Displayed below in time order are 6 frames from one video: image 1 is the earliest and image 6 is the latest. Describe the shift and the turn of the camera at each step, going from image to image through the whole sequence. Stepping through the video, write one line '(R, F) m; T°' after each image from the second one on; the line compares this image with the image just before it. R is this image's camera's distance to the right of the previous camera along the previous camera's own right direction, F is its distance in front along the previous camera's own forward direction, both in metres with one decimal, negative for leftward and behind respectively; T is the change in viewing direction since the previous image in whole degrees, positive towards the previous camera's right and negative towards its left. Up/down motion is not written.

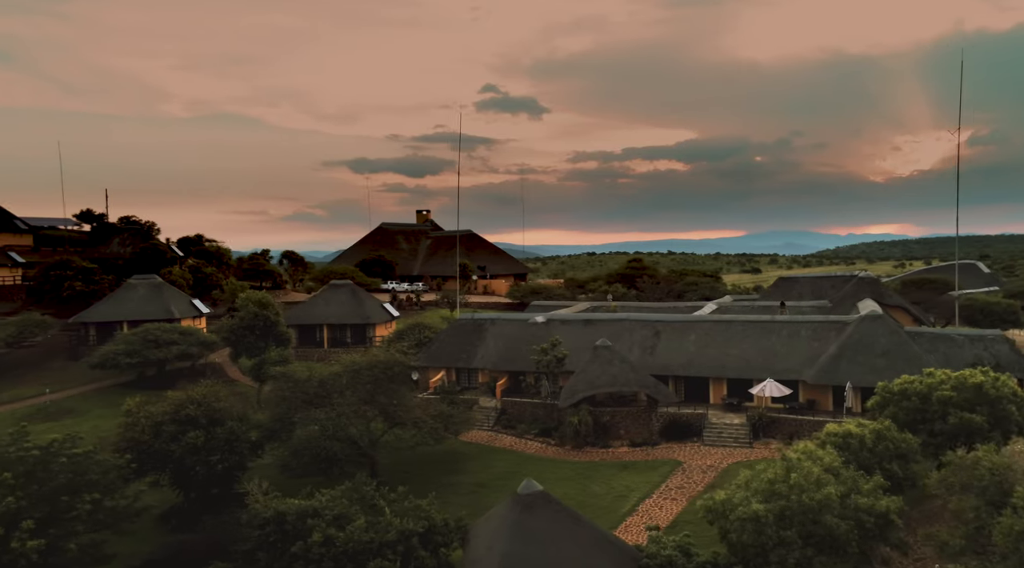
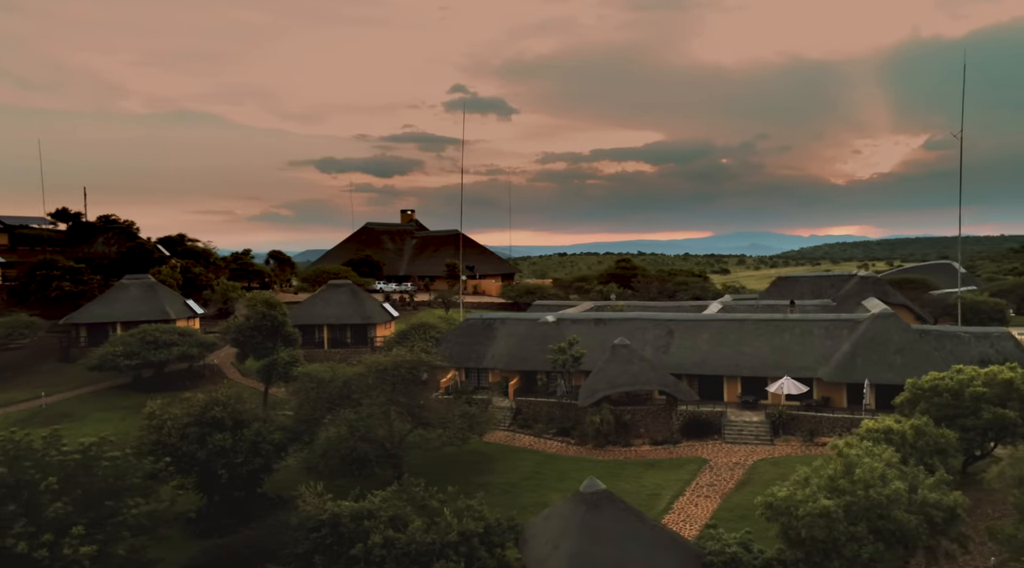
(-3.0, +0.1) m; +3°
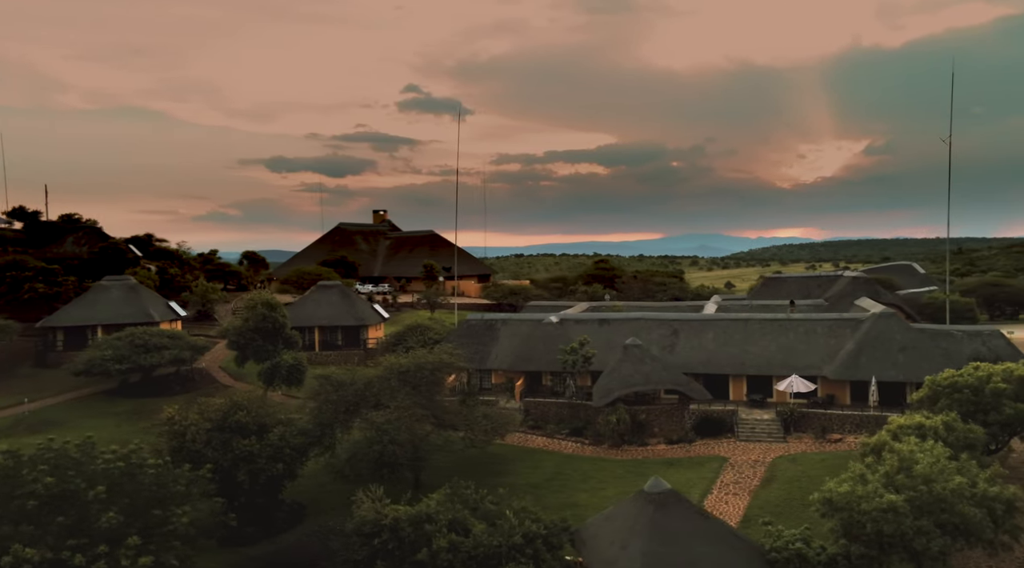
(-3.6, +0.2) m; +4°
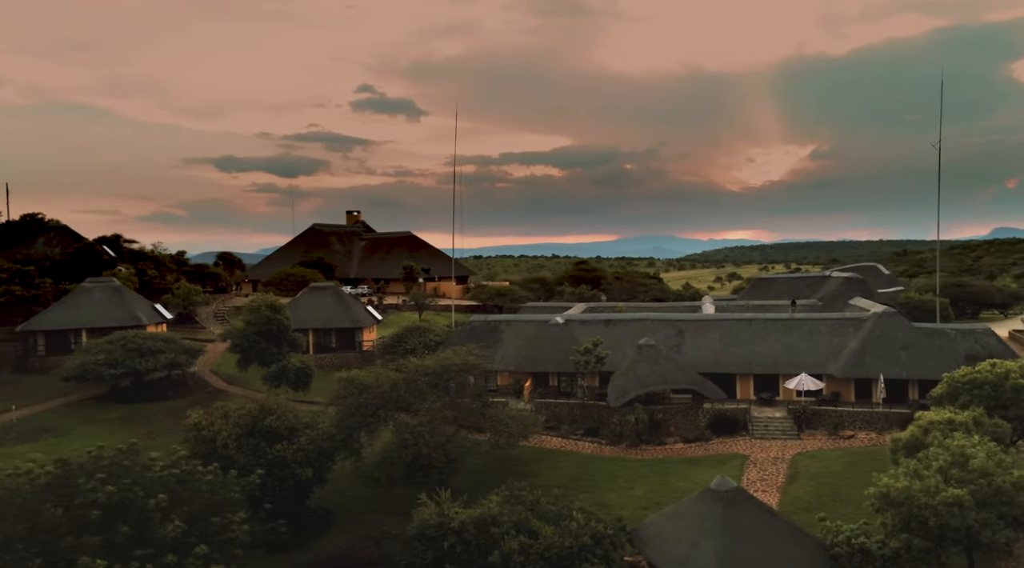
(-3.6, +0.2) m; +4°
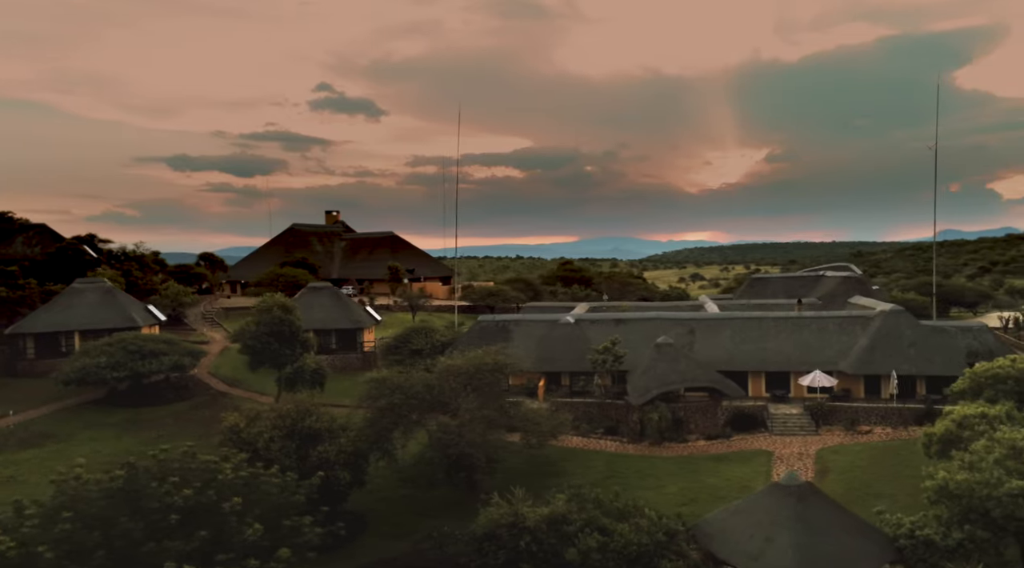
(-3.6, +0.2) m; +4°
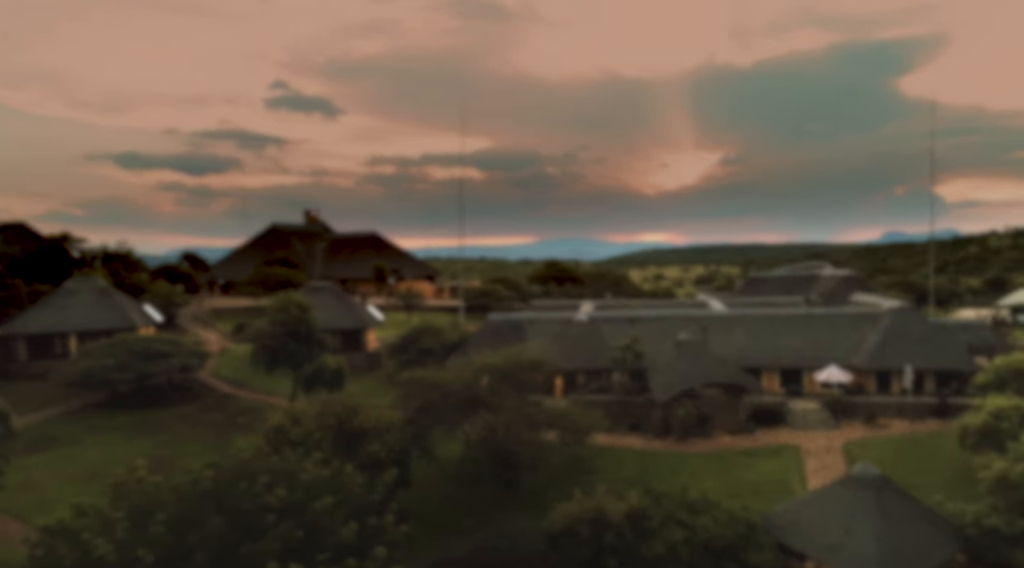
(-3.9, +0.4) m; +4°
